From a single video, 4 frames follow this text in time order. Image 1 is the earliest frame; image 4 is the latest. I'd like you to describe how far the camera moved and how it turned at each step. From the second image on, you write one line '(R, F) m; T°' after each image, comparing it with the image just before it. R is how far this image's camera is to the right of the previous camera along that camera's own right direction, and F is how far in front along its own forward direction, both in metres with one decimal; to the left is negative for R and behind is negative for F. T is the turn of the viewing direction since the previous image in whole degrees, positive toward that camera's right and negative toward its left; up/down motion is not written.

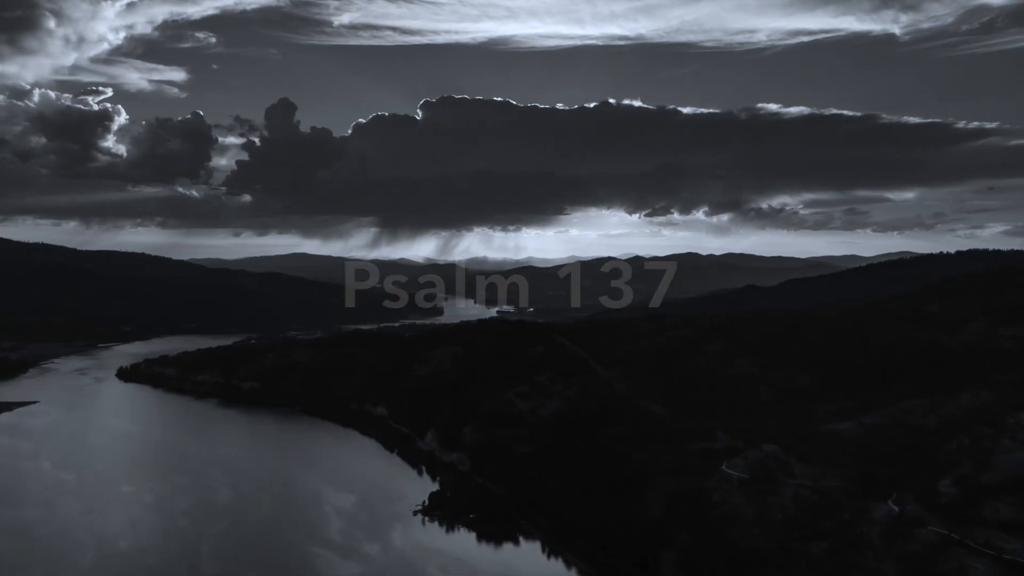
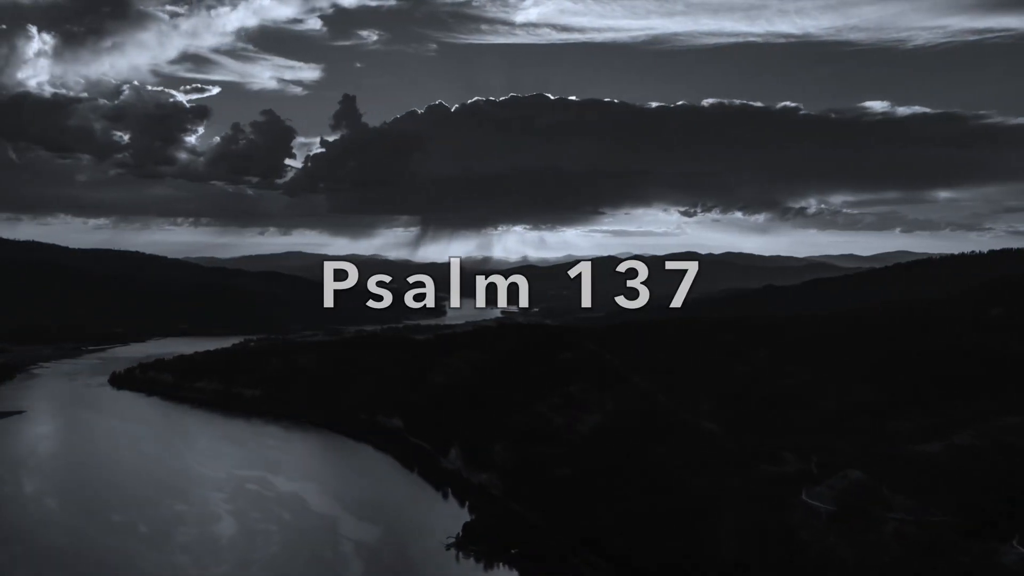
(-2.8, +6.0) m; 0°
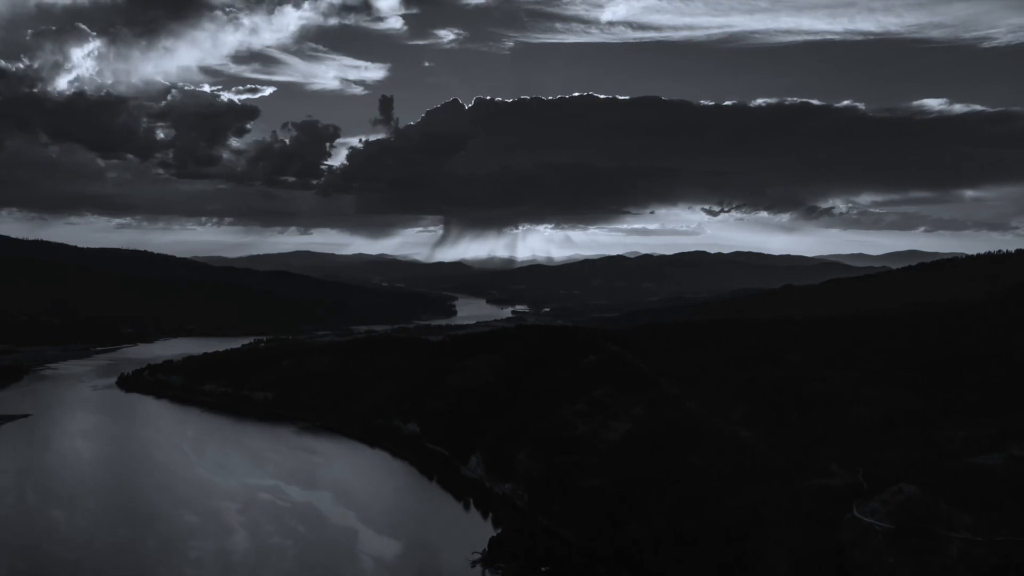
(-1.2, +2.5) m; -1°
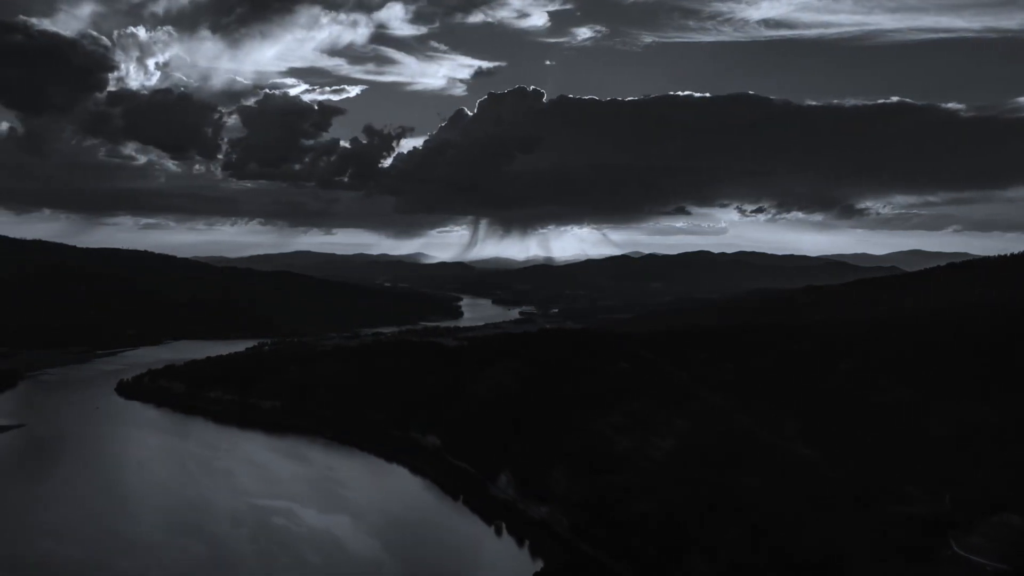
(-2.1, +4.5) m; 0°
